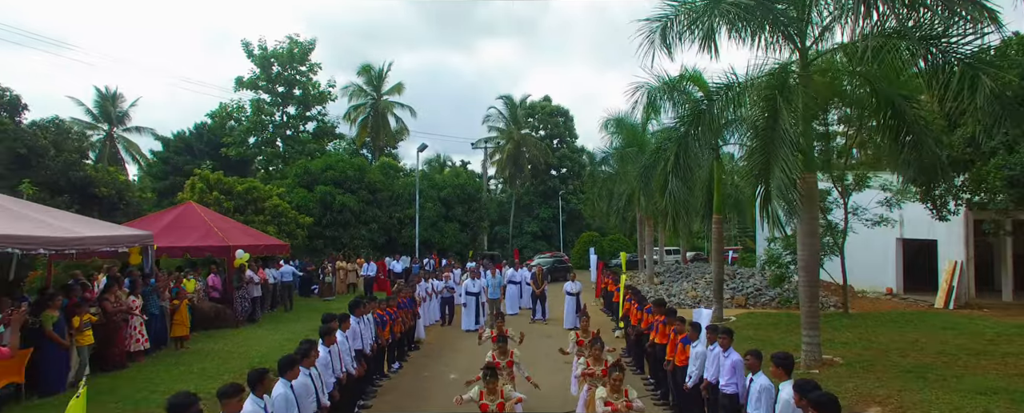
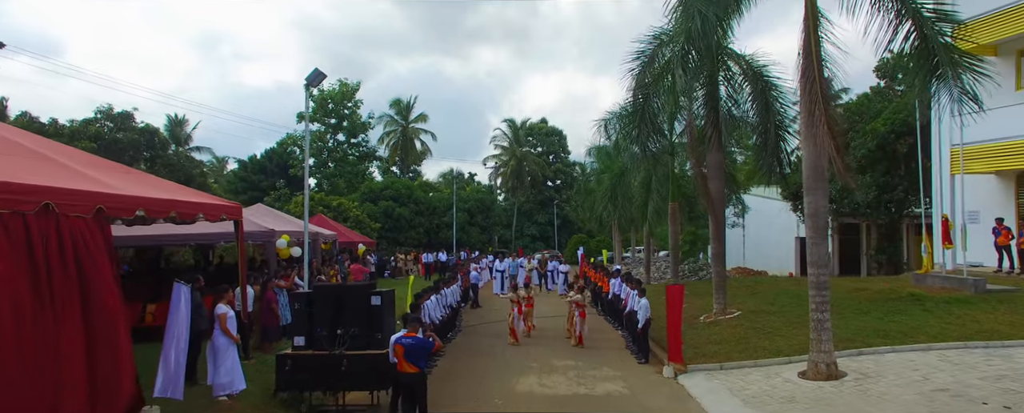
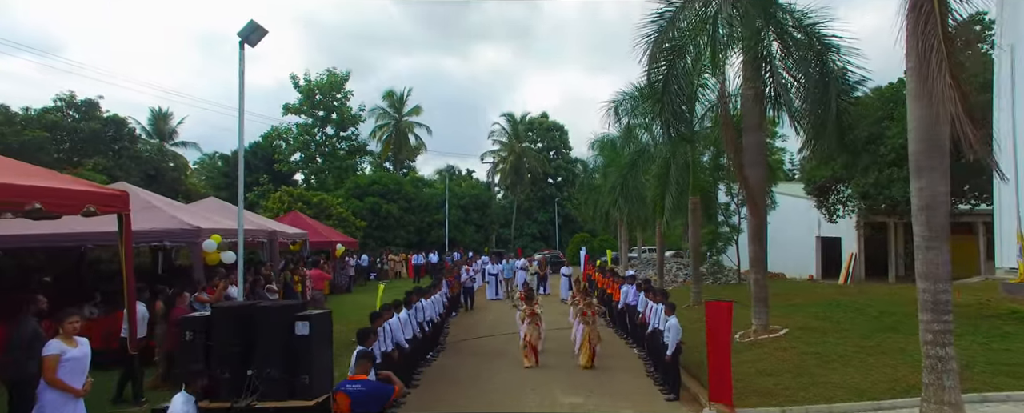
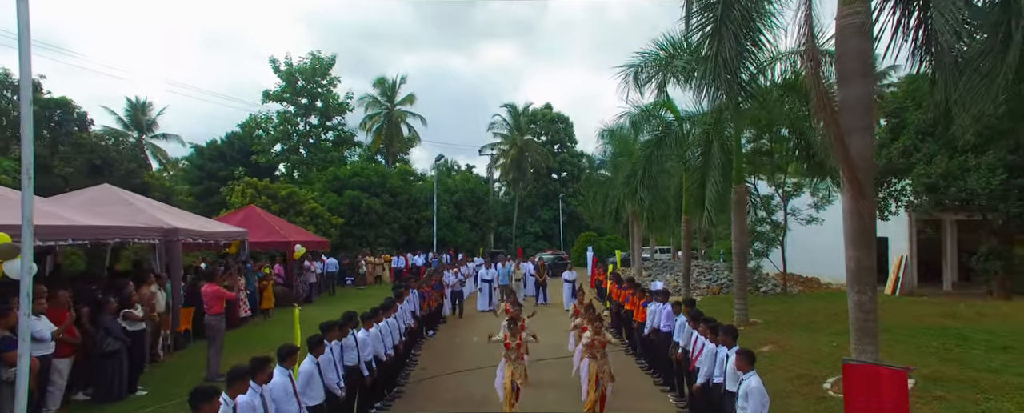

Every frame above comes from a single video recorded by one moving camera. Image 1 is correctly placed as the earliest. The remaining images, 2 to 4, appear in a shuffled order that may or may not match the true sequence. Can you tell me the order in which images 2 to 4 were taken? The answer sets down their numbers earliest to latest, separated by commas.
4, 3, 2
